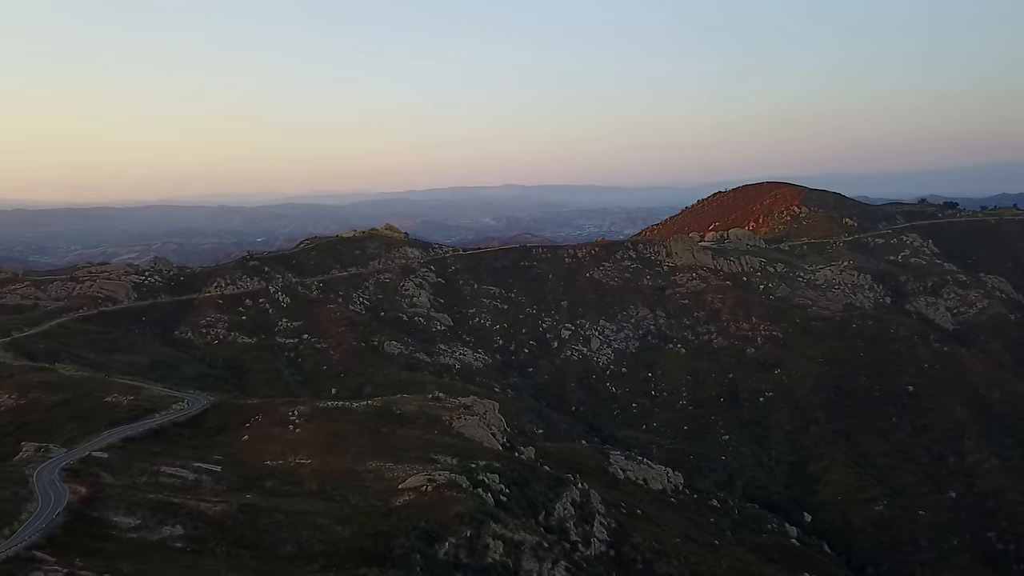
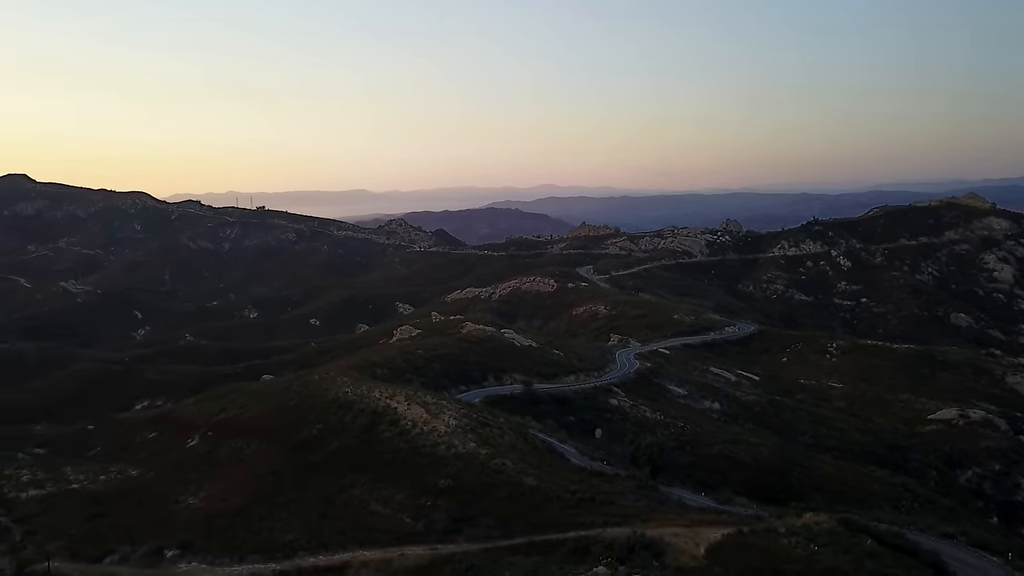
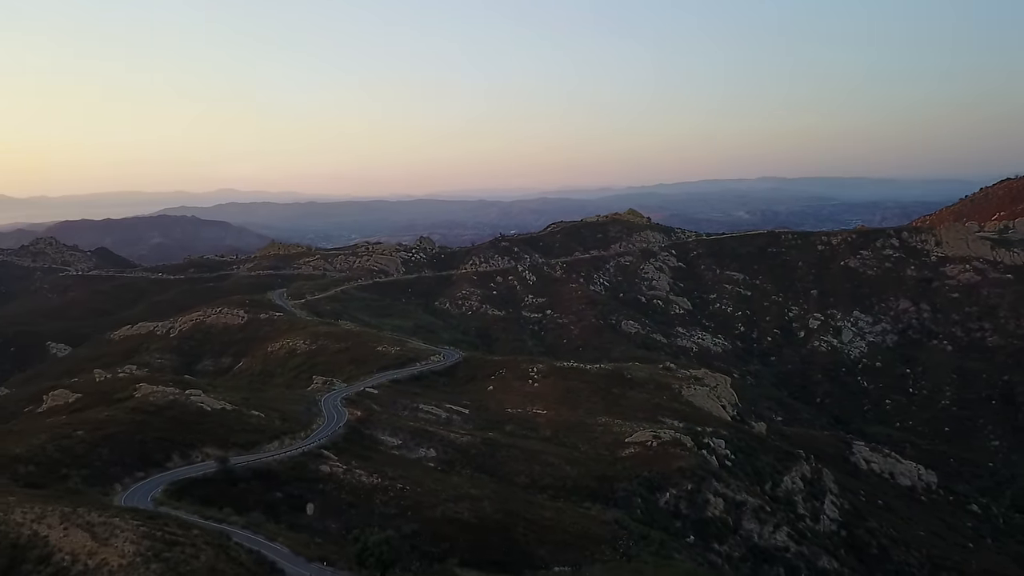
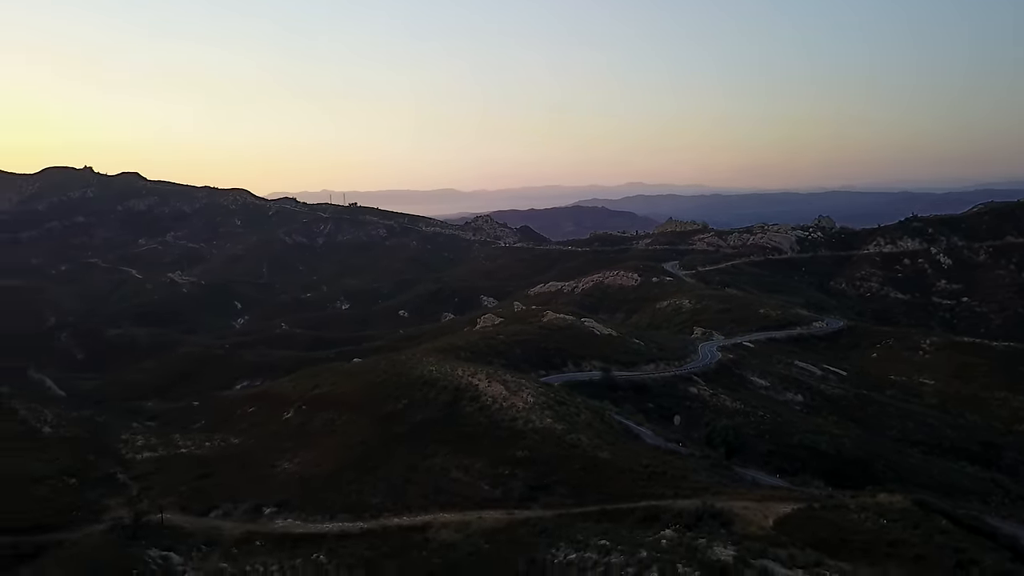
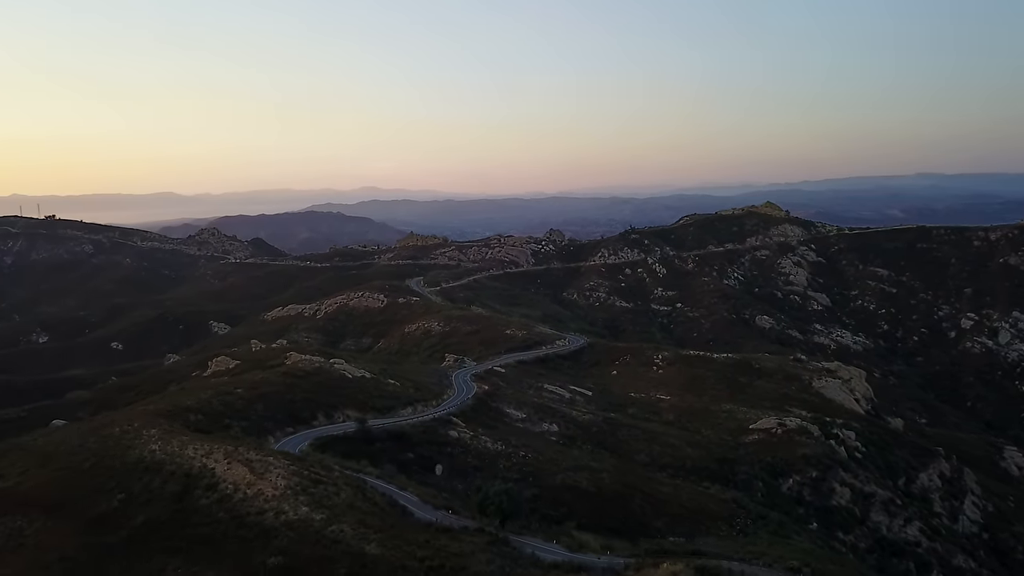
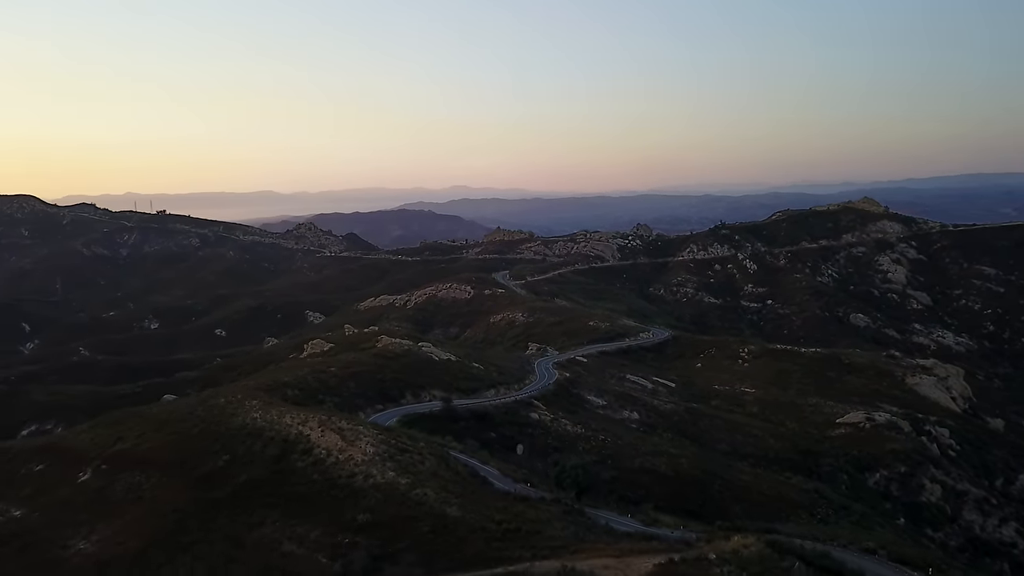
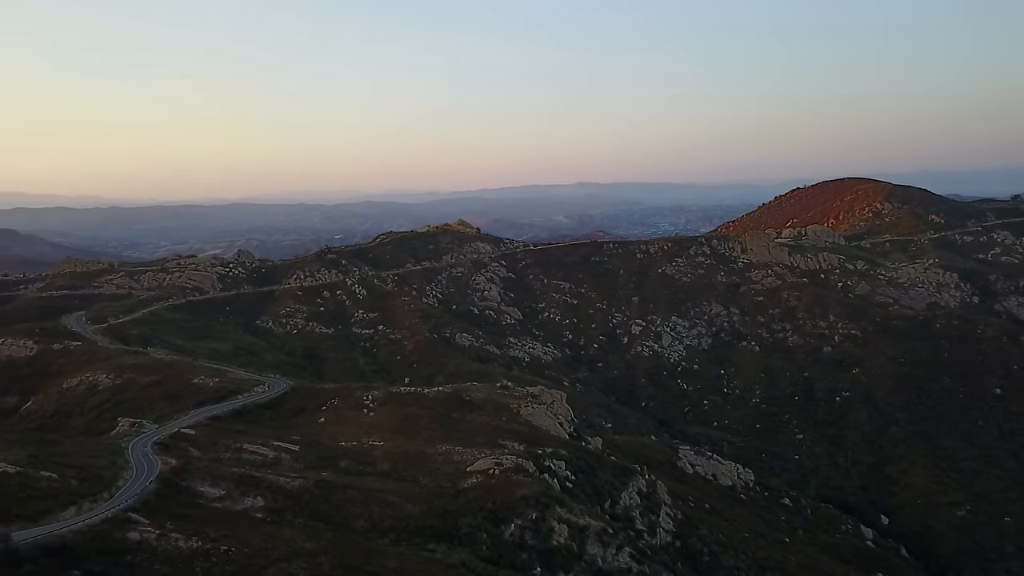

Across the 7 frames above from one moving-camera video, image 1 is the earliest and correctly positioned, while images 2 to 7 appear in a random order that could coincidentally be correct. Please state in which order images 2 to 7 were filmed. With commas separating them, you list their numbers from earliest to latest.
7, 3, 5, 6, 2, 4
